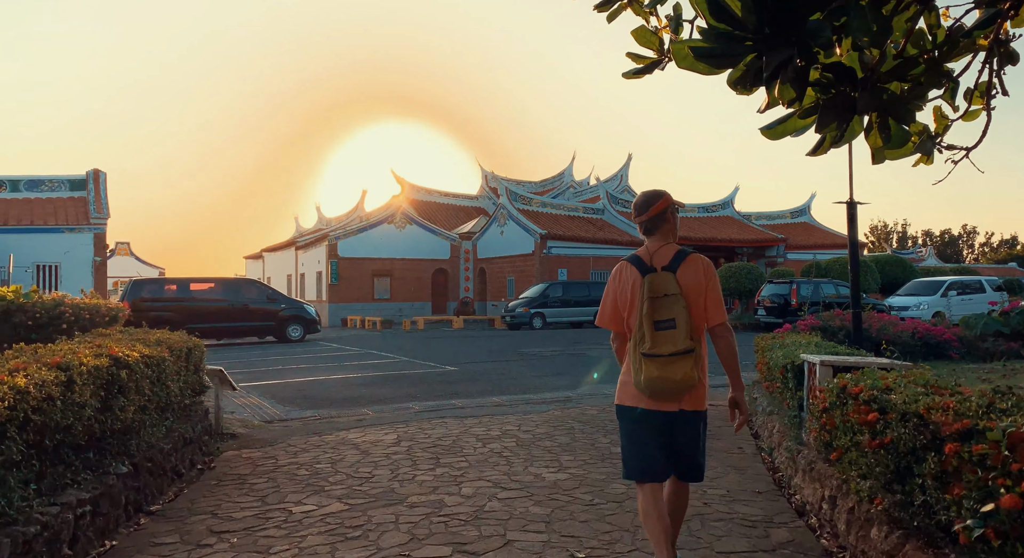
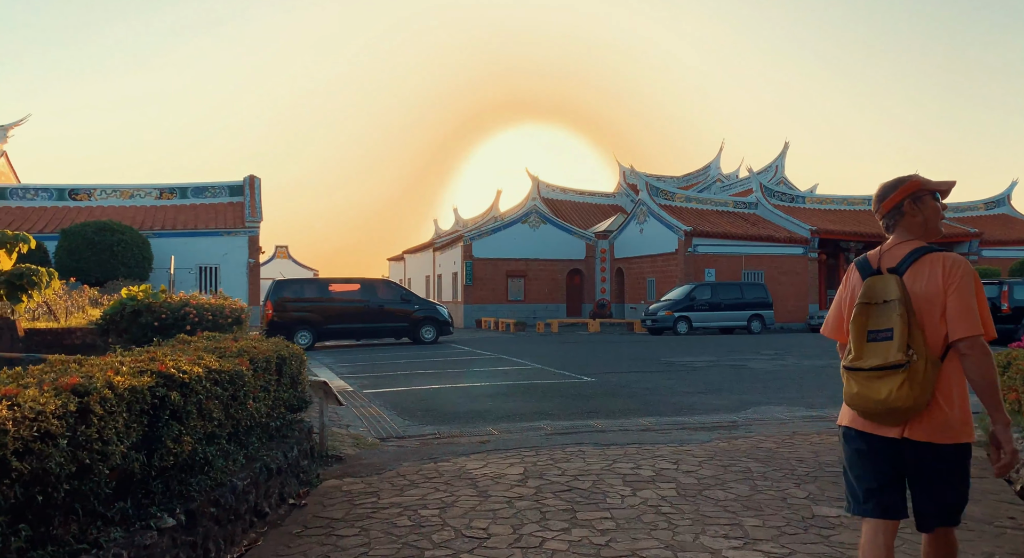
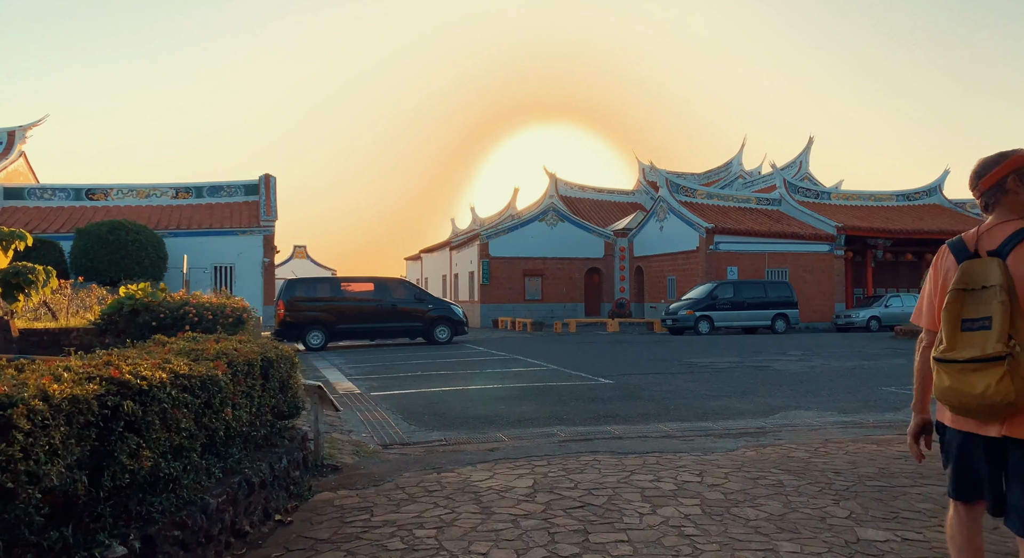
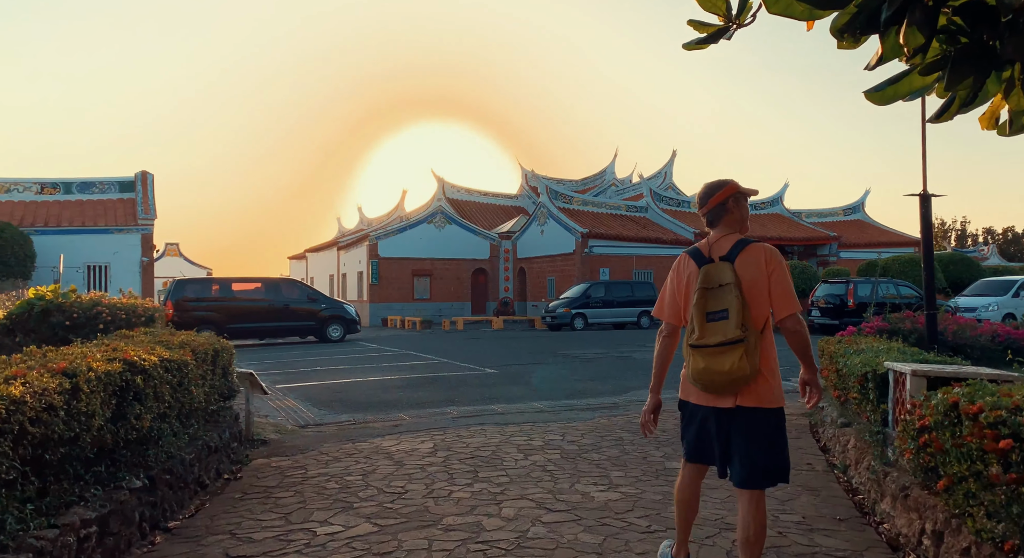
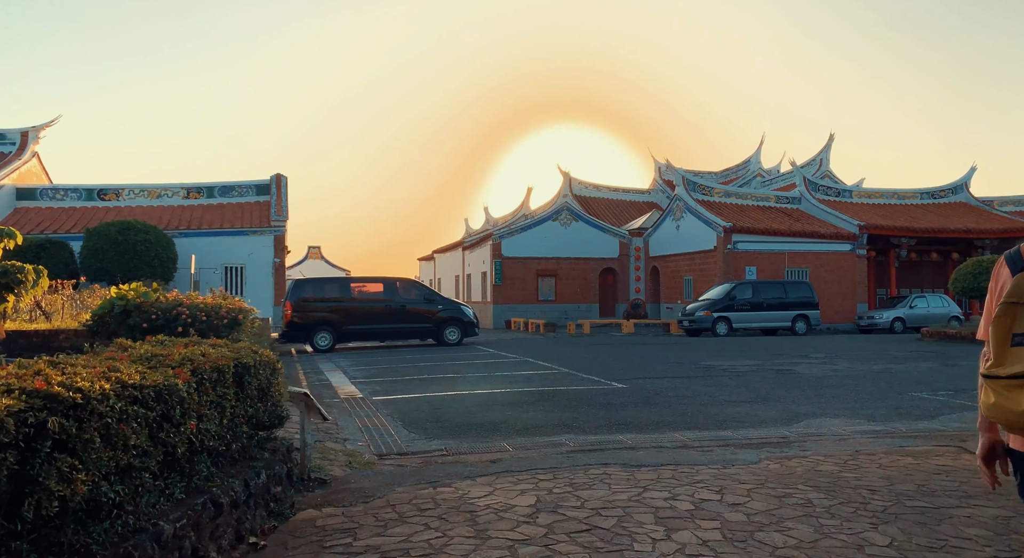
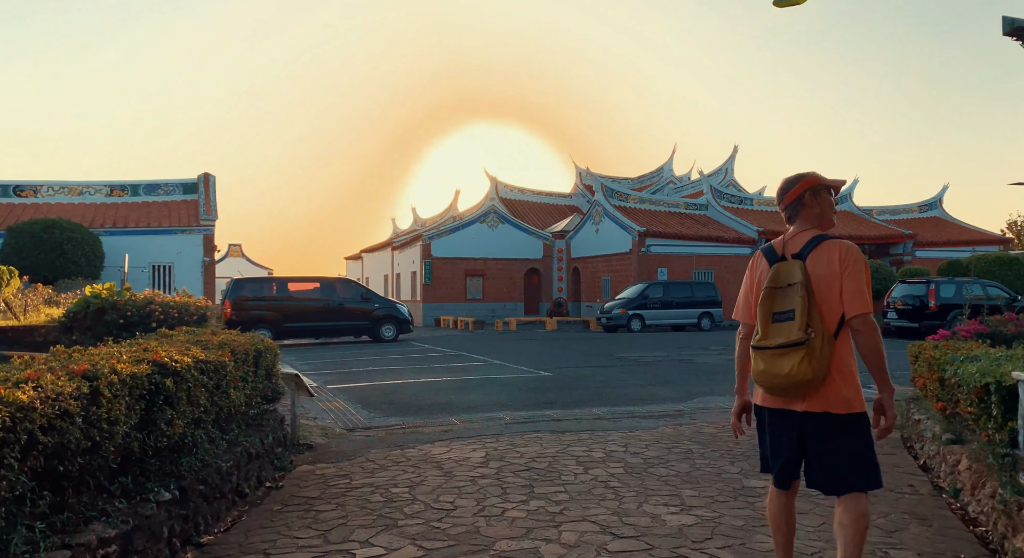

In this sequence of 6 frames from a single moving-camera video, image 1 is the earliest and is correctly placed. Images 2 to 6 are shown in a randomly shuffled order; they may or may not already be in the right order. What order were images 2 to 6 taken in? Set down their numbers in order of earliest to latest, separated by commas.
4, 6, 2, 3, 5
